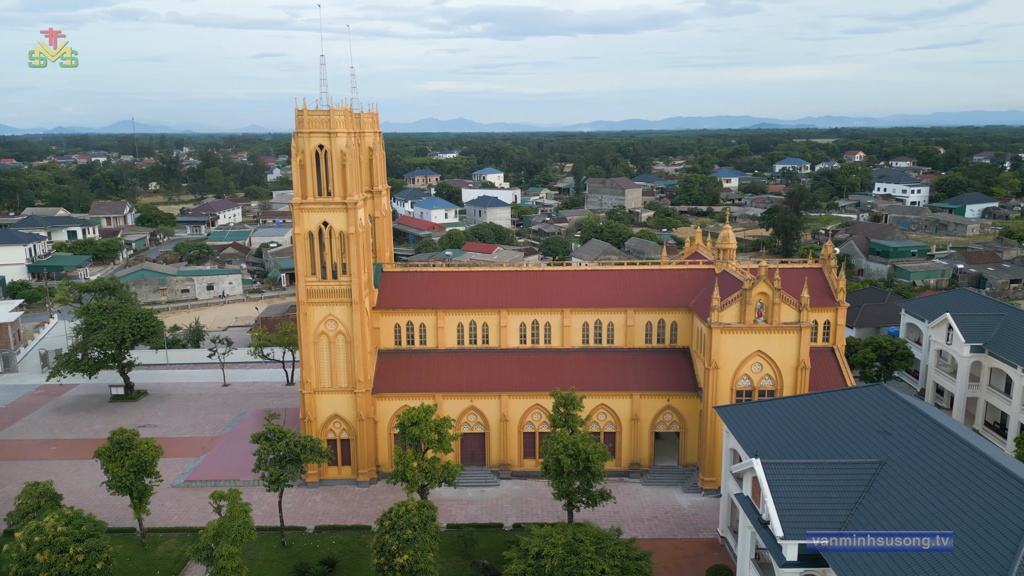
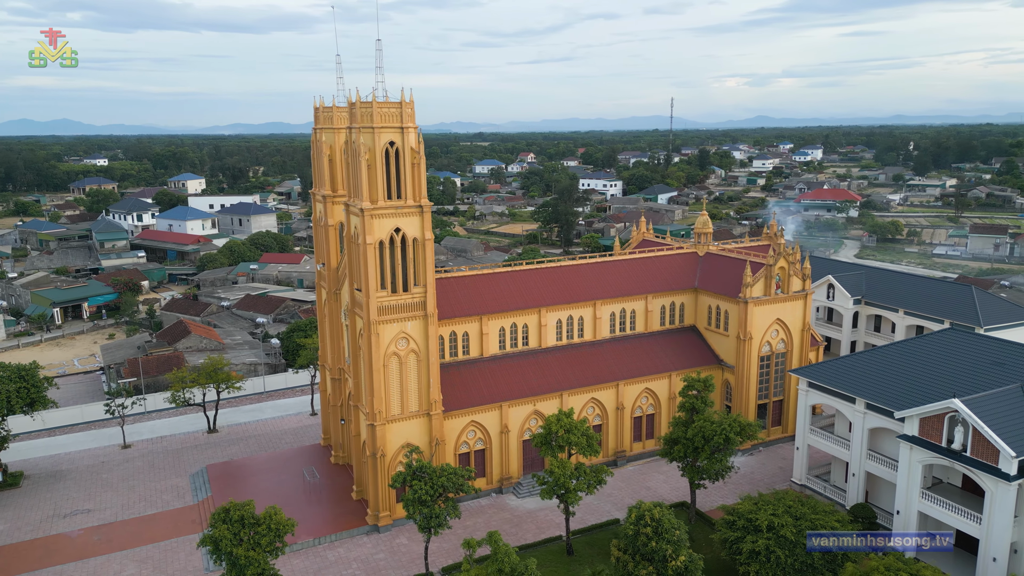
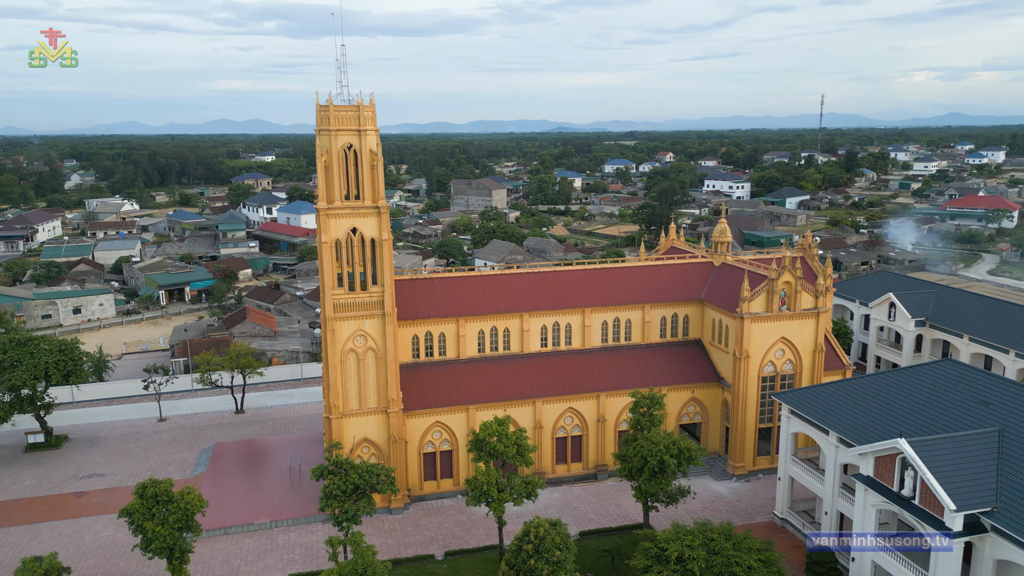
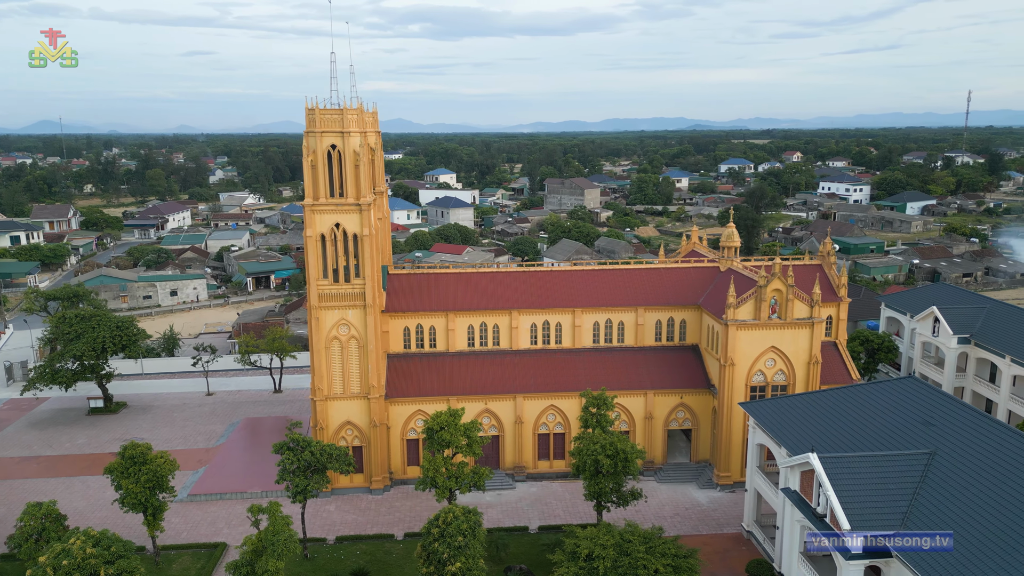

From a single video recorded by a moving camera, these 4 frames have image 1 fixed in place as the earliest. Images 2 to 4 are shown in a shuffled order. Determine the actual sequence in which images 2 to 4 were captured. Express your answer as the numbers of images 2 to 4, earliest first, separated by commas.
4, 3, 2
